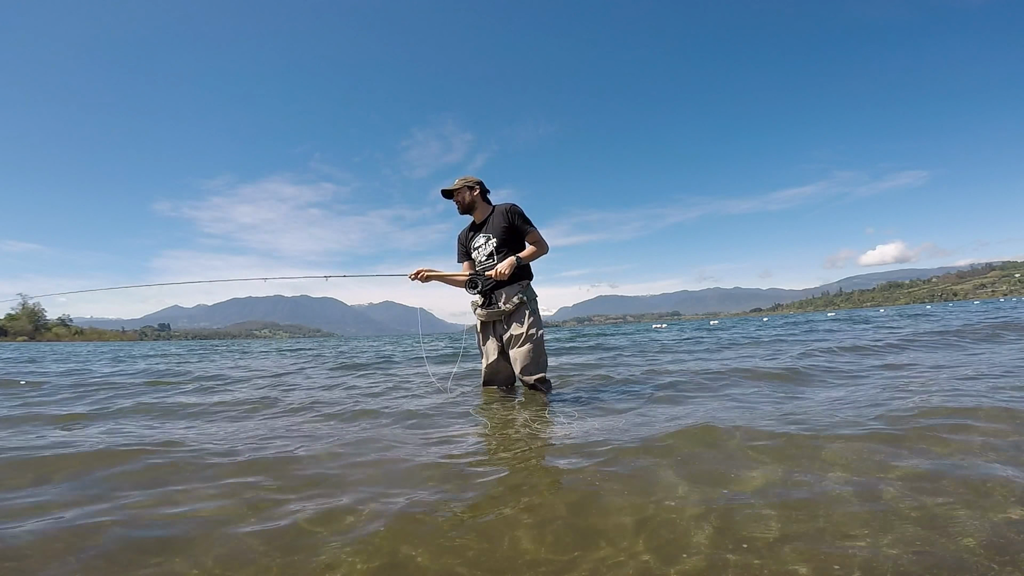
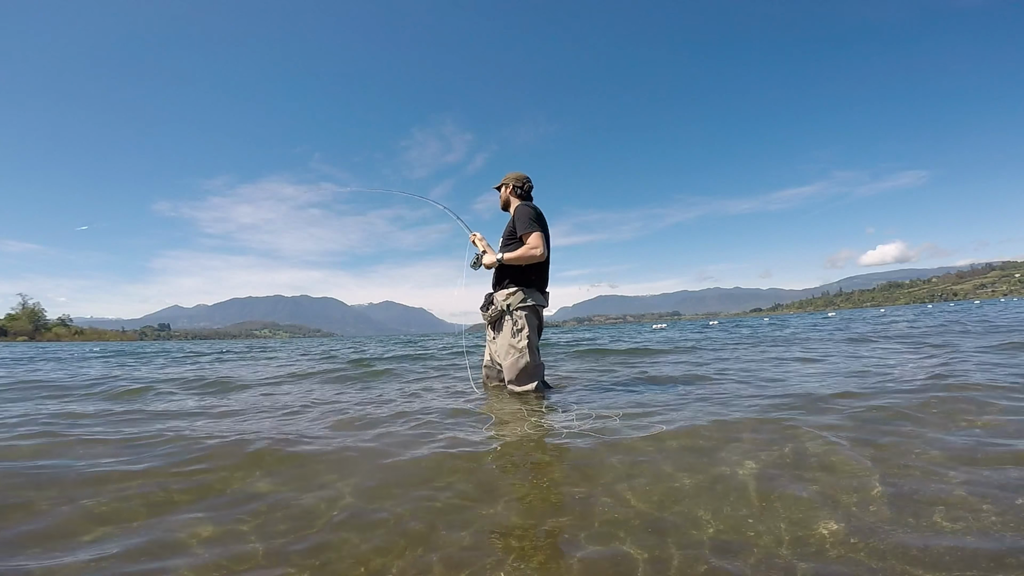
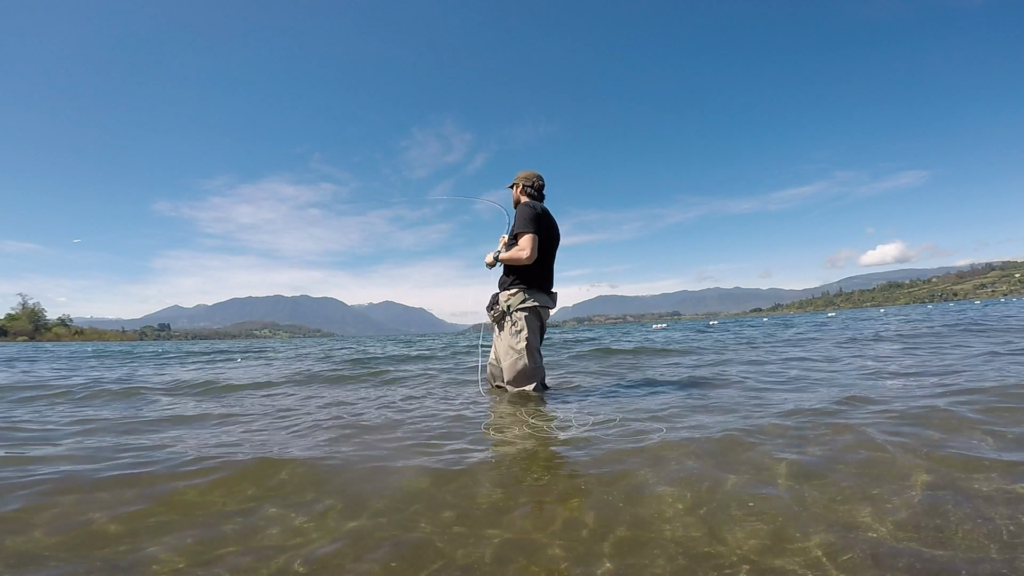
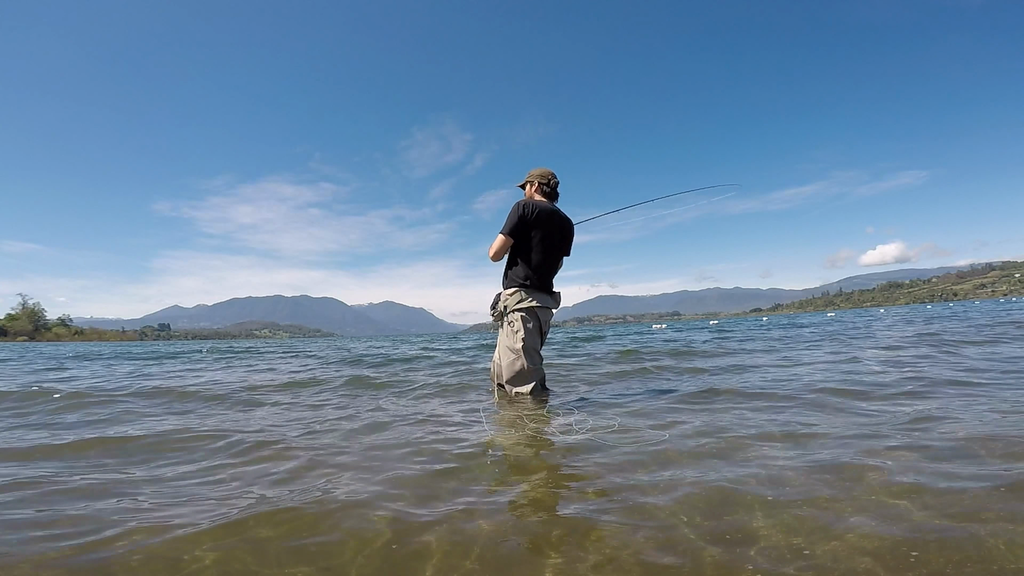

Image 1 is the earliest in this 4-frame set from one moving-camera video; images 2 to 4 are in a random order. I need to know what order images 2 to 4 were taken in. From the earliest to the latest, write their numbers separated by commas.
2, 3, 4
